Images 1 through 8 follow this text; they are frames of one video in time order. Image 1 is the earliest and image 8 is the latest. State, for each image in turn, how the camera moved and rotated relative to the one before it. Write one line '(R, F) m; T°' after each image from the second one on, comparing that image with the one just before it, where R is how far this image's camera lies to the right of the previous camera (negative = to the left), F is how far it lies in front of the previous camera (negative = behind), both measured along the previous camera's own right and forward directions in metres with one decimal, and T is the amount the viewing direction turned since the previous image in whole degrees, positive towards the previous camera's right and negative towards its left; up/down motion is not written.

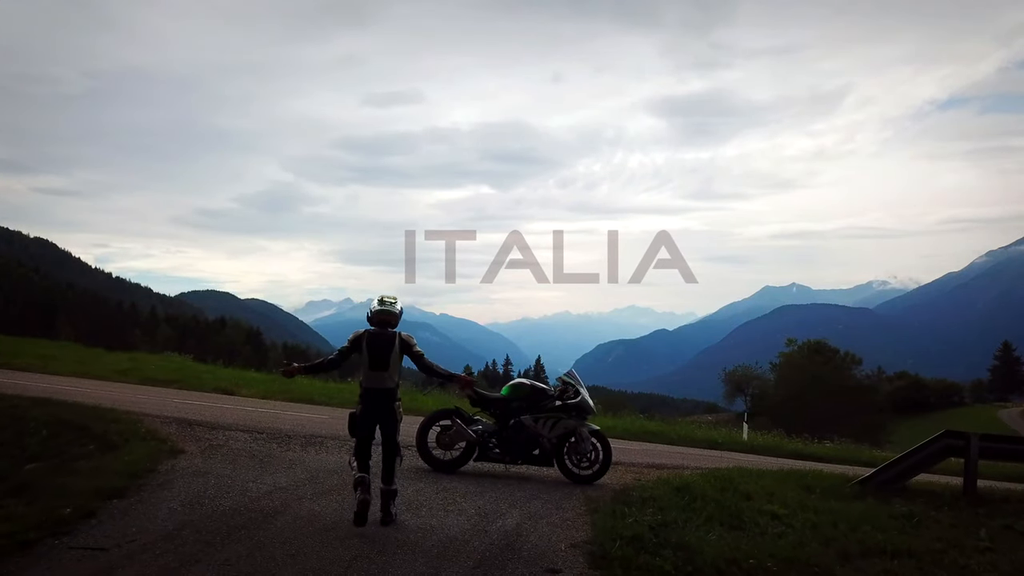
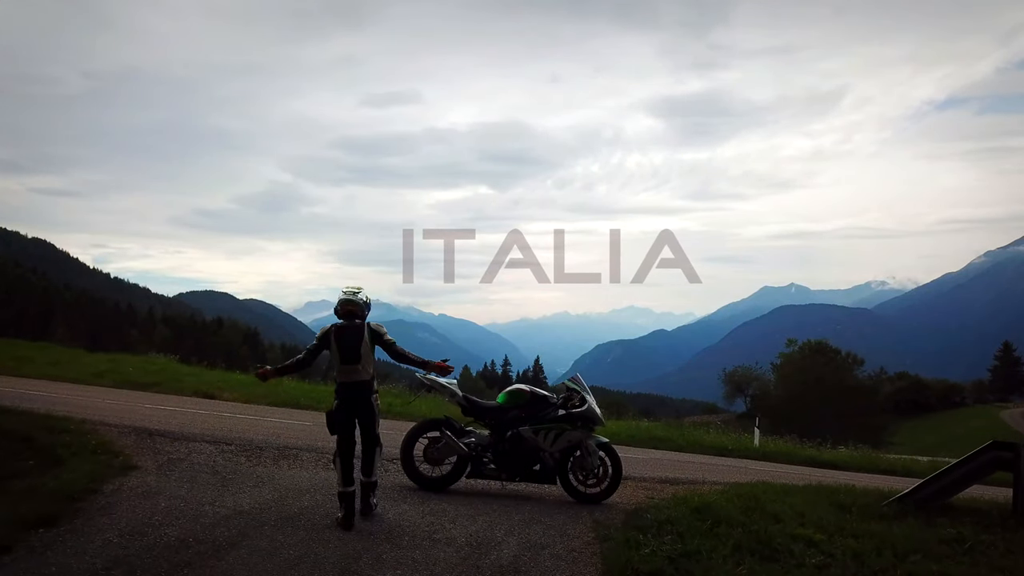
(0.0, +1.0) m; 0°
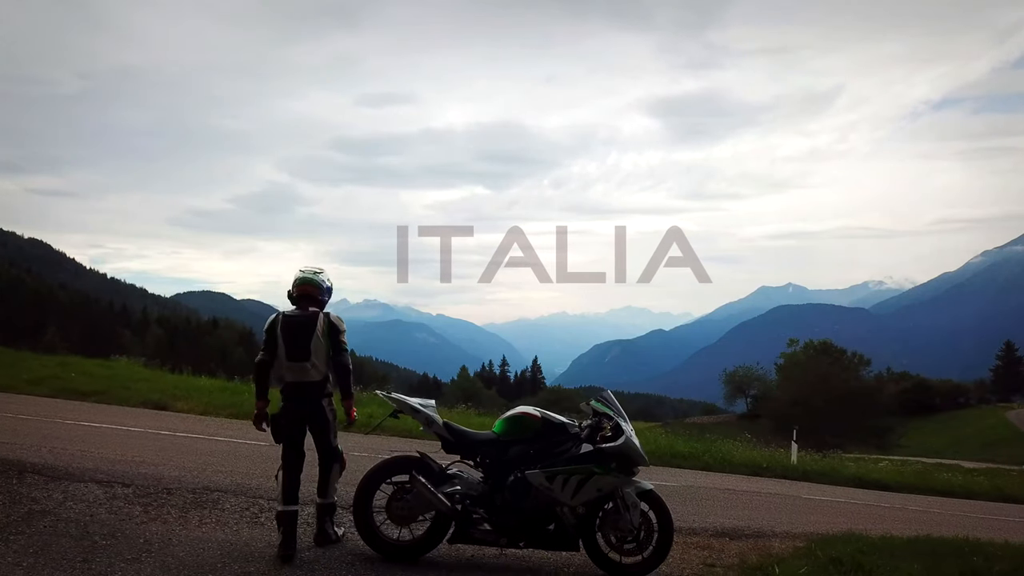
(0.0, +2.3) m; 0°
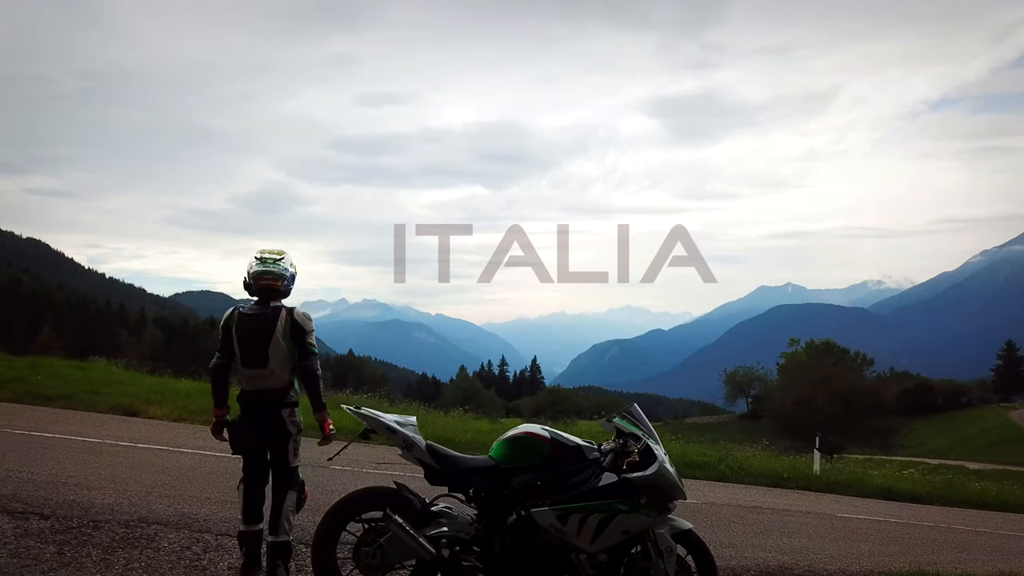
(0.0, +1.1) m; 0°
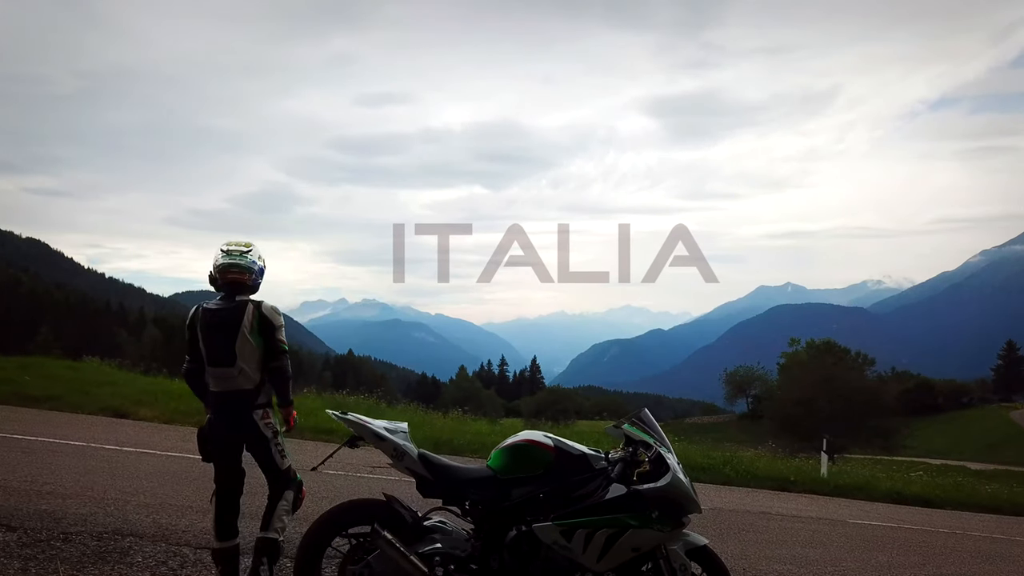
(0.0, +0.3) m; 0°
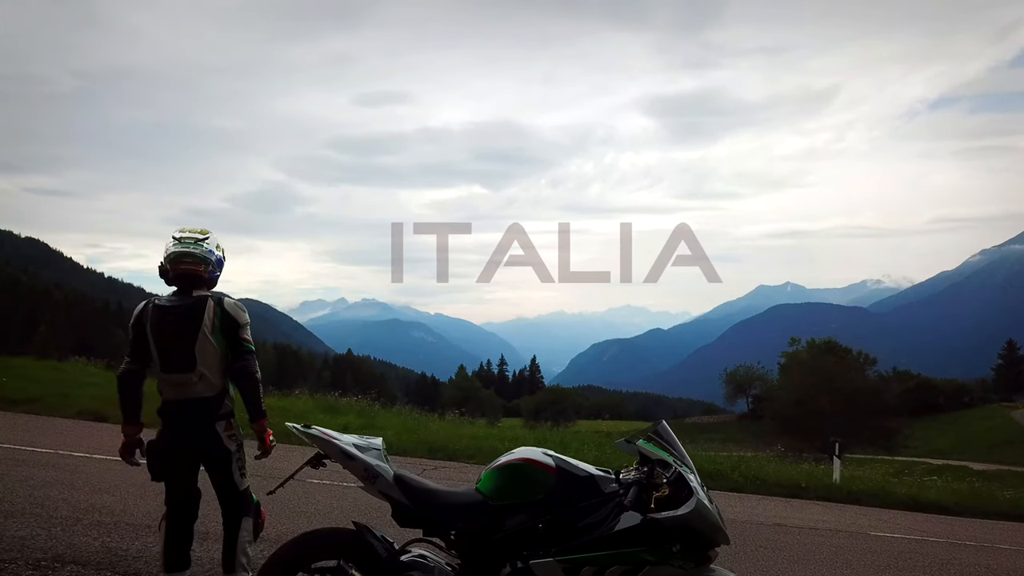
(0.0, +0.6) m; 0°
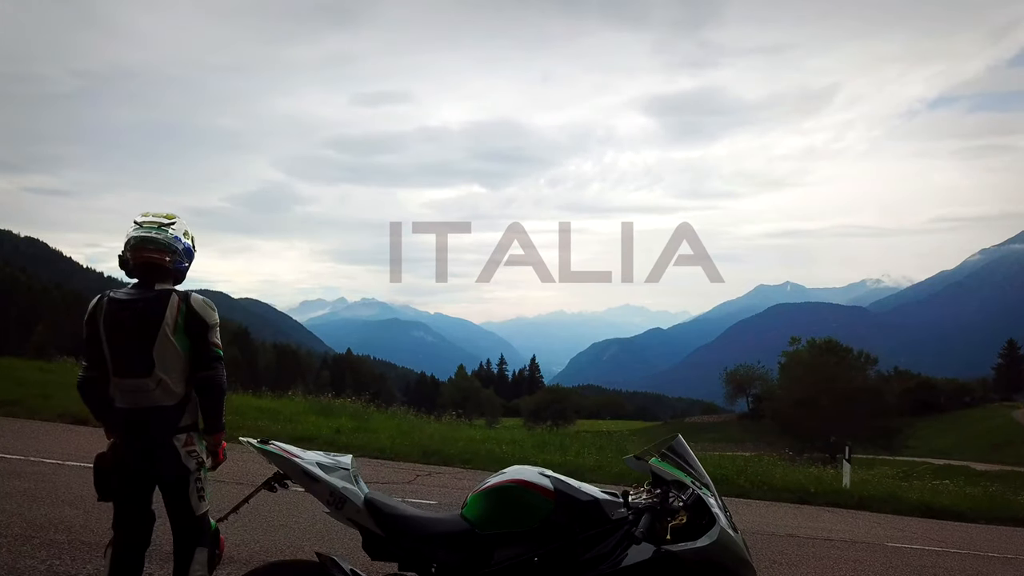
(0.0, +0.5) m; 0°
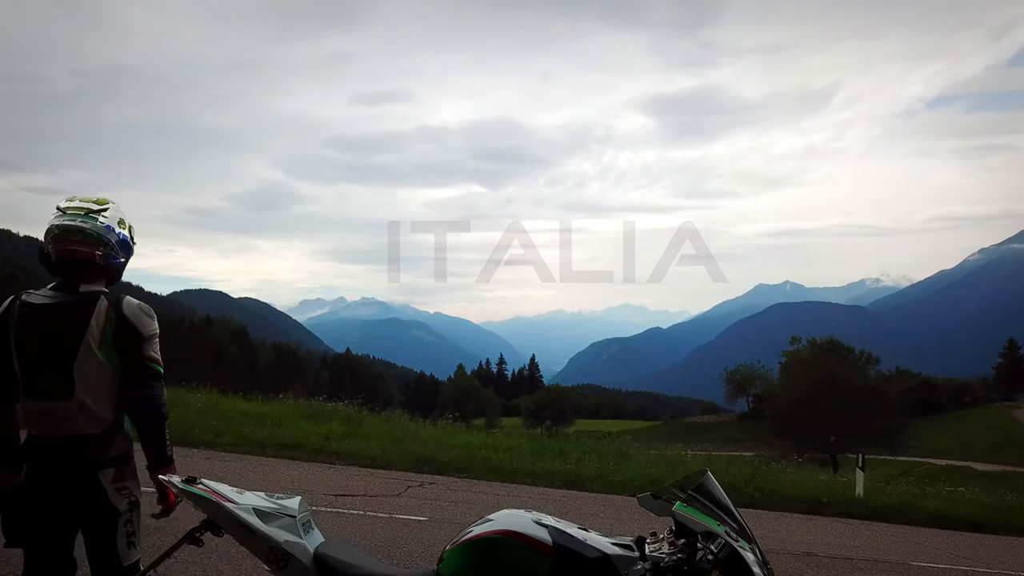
(0.0, +0.5) m; 0°
